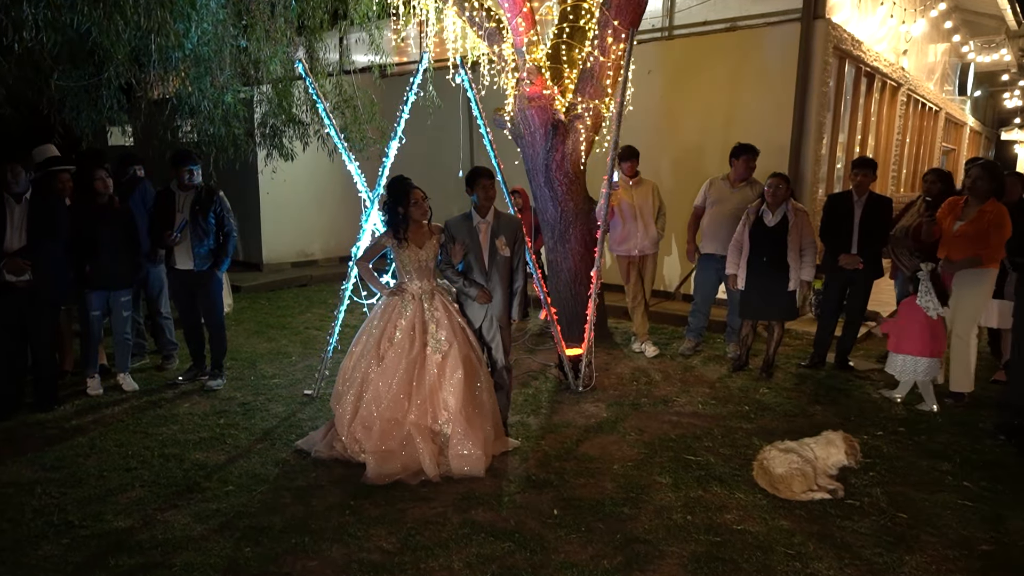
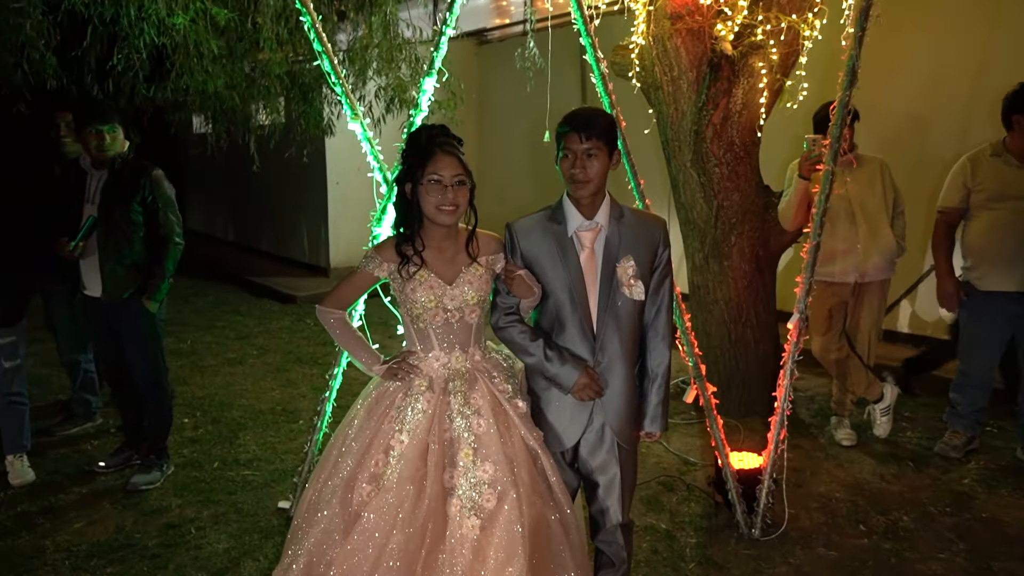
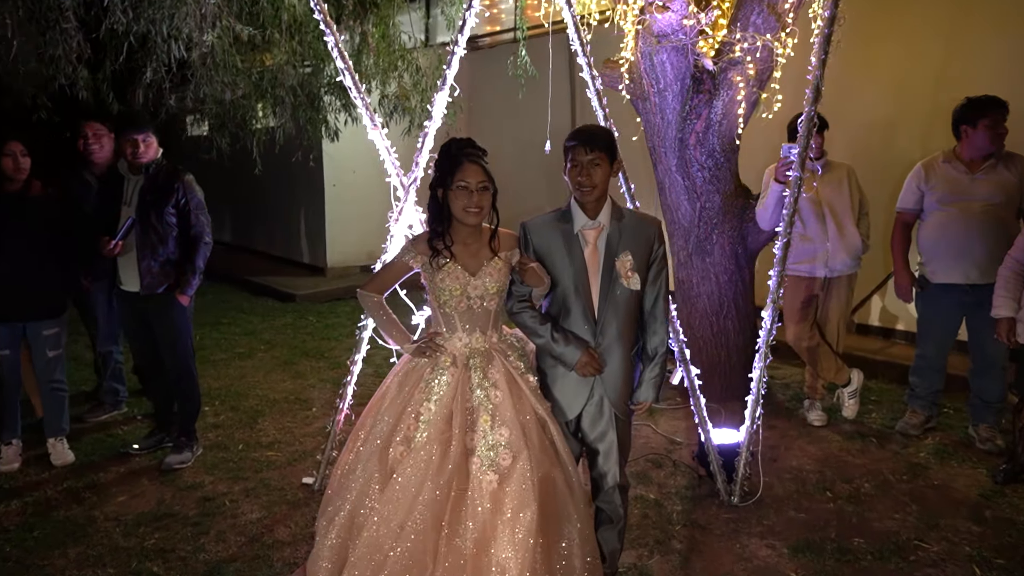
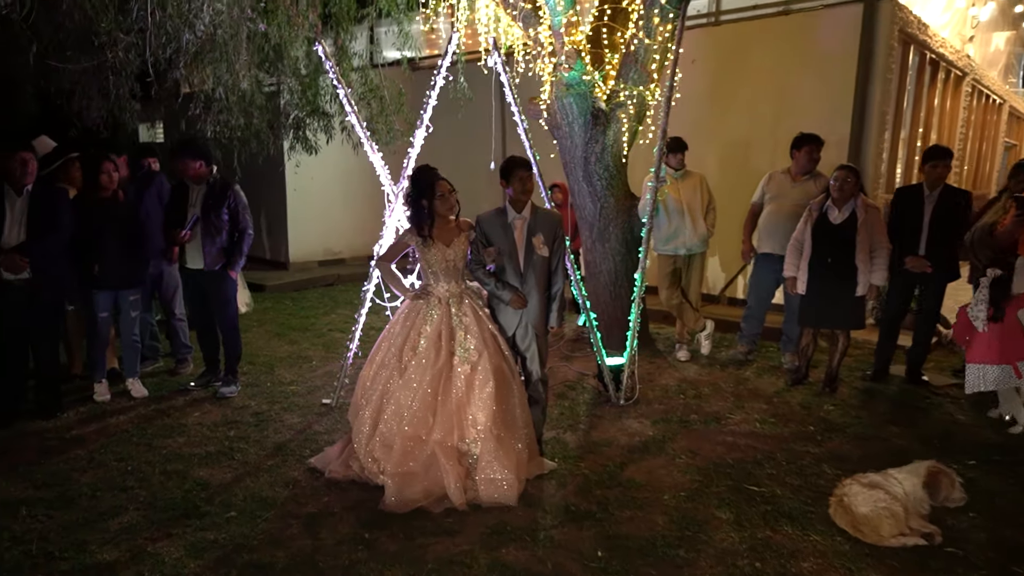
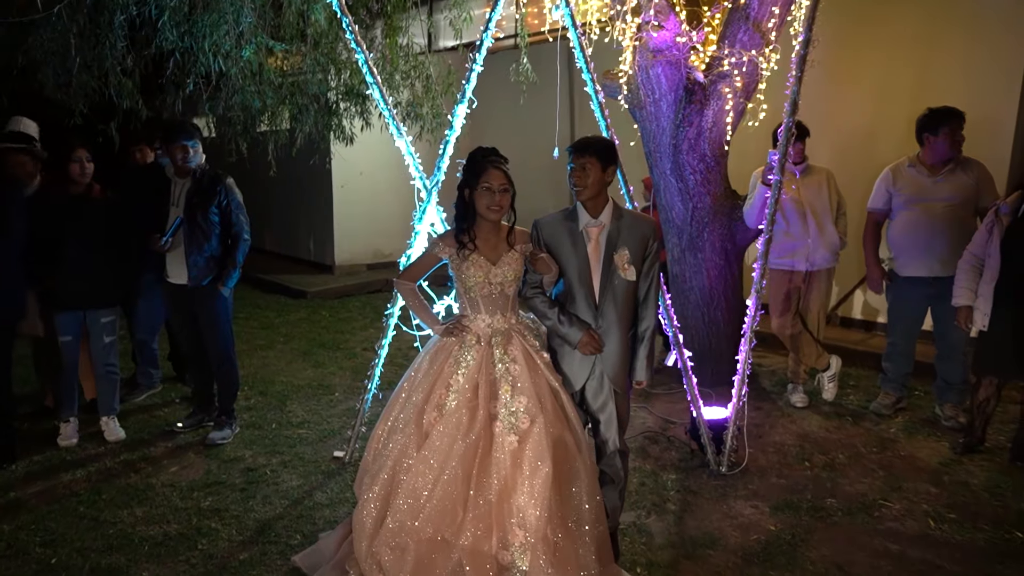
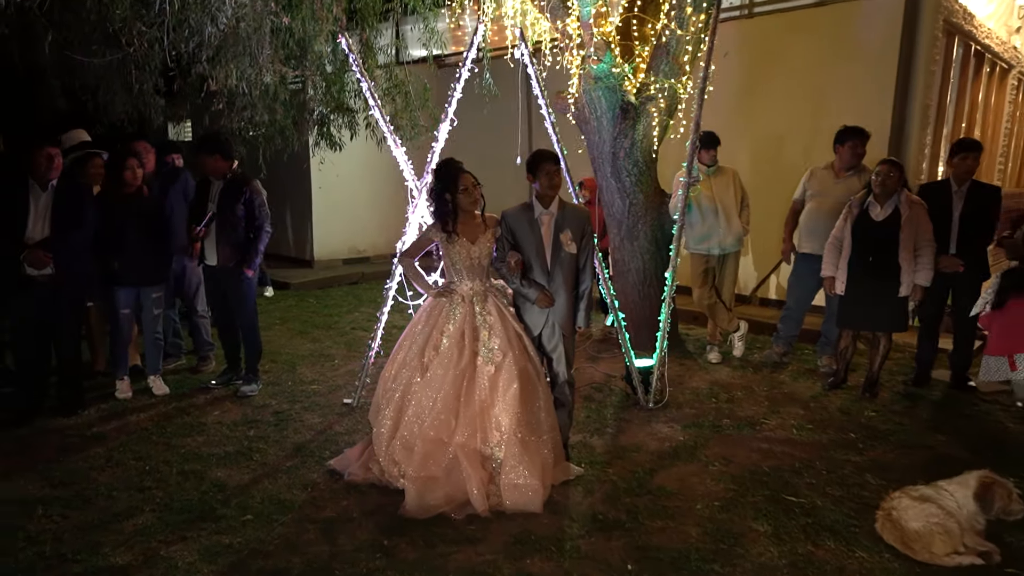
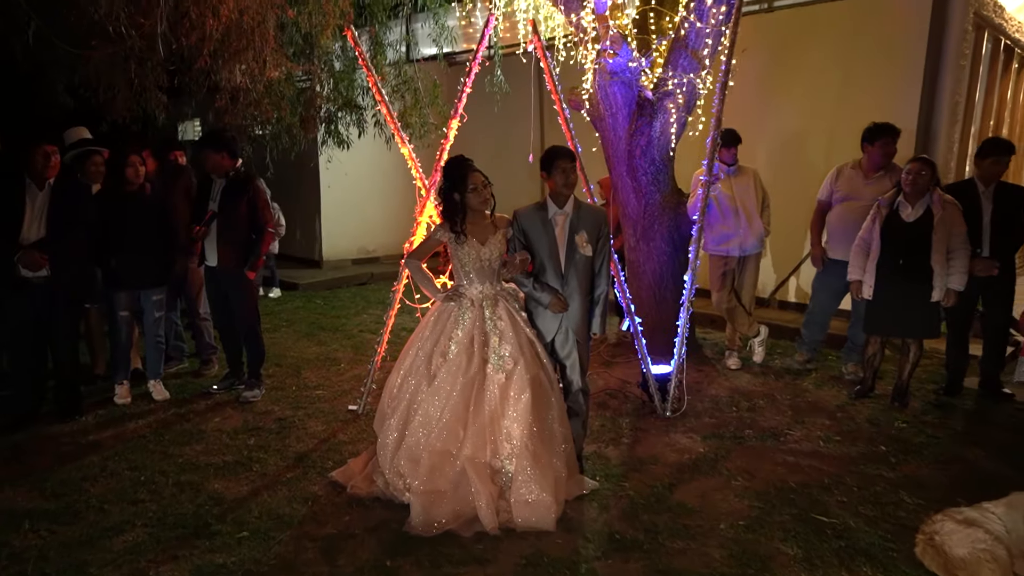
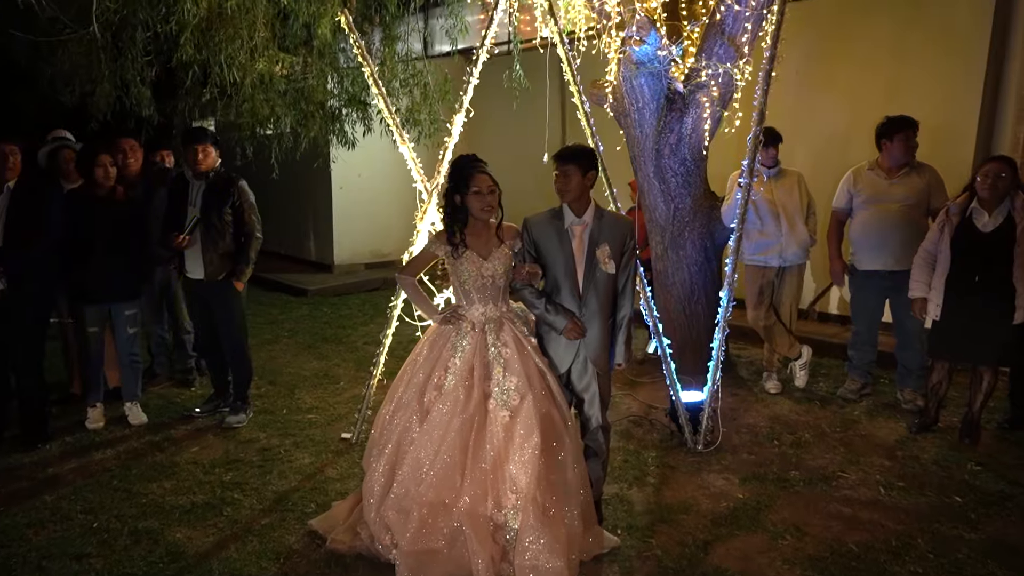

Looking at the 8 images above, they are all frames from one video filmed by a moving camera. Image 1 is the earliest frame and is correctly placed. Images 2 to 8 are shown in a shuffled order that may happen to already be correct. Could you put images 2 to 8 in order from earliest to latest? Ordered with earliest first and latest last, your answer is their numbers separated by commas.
4, 6, 7, 8, 5, 3, 2
